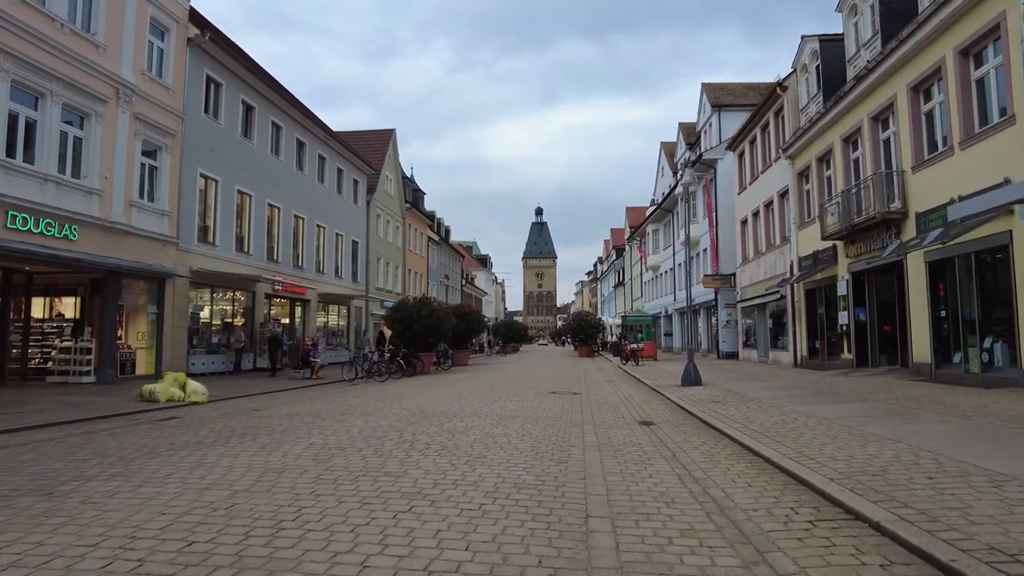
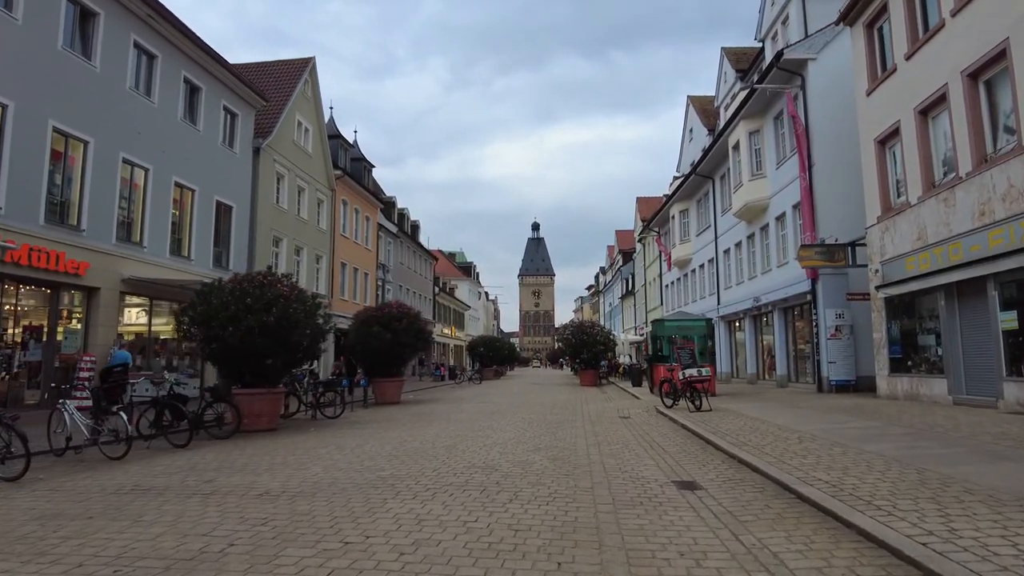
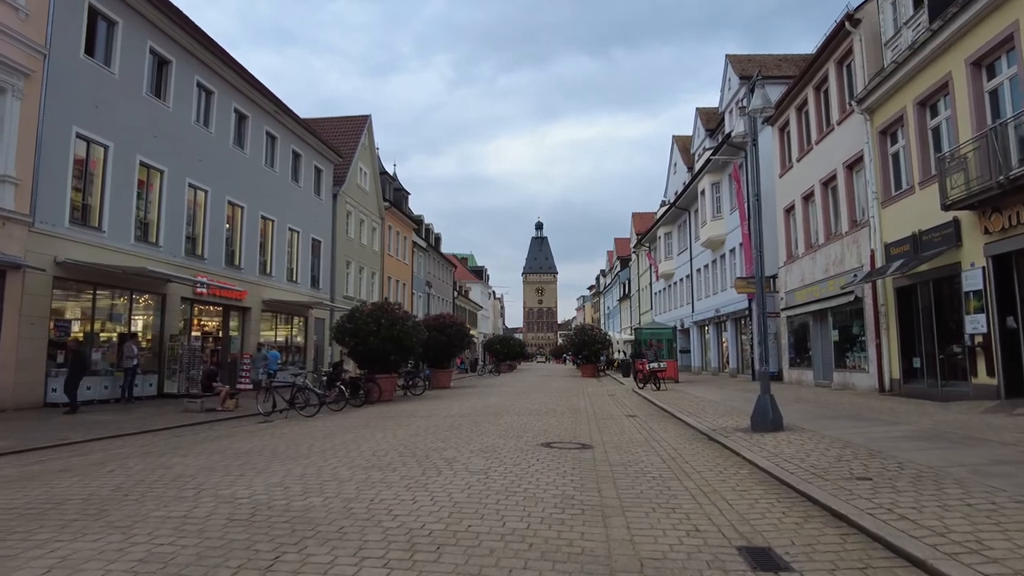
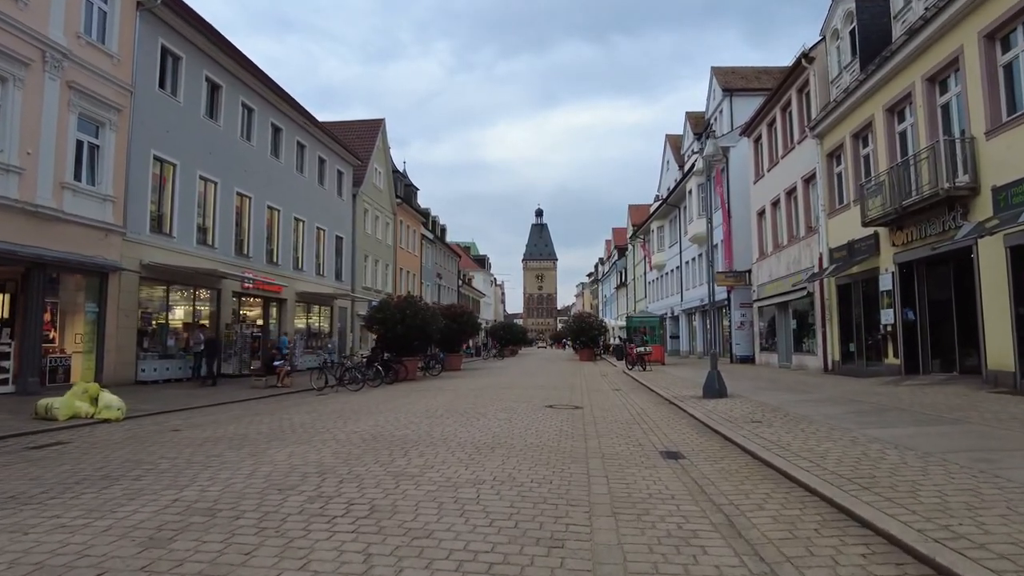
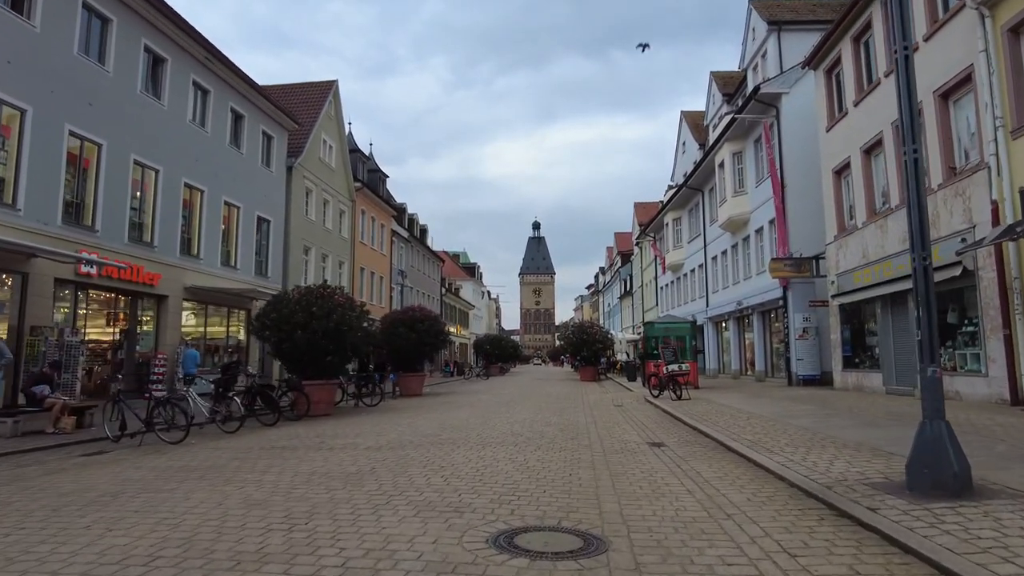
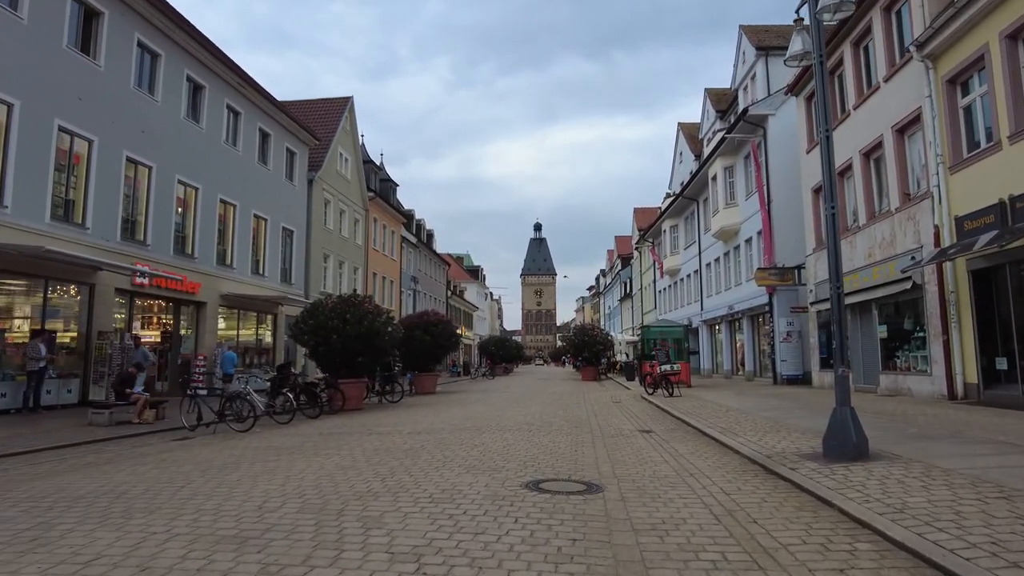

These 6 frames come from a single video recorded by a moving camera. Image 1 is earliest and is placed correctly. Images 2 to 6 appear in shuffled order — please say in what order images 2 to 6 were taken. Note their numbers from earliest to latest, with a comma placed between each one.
4, 3, 6, 5, 2
